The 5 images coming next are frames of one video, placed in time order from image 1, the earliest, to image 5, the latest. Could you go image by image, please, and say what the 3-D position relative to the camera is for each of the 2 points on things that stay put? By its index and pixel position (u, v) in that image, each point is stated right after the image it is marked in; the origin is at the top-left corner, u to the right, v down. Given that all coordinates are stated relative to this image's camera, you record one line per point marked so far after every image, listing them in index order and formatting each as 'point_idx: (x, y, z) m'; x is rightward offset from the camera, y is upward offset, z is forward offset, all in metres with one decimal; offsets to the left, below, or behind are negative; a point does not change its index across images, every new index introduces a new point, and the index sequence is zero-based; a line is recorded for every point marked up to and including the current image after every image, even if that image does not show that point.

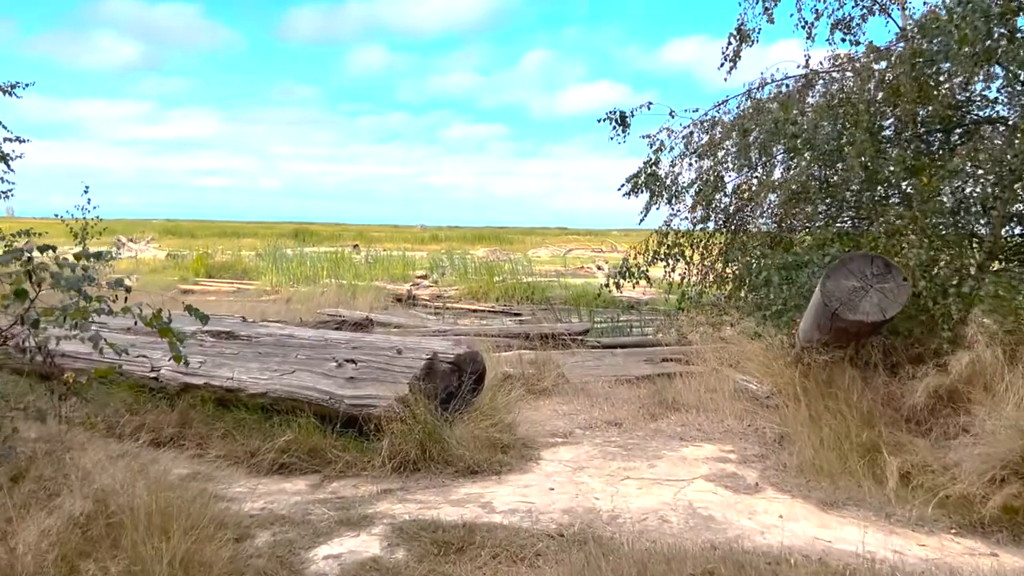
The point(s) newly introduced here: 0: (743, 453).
0: (+1.1, -0.8, +4.0) m
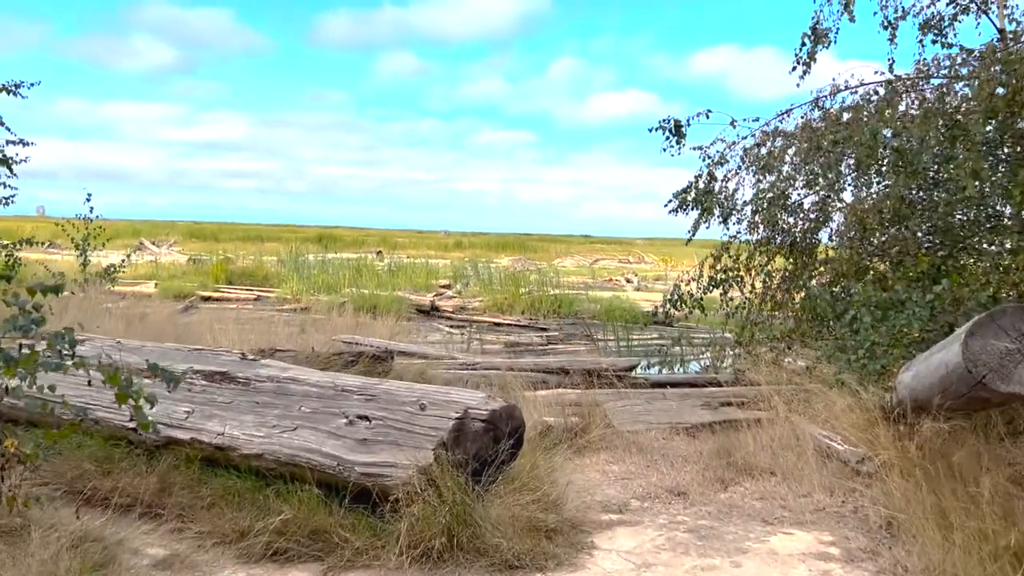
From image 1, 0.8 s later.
0: (+1.3, -1.0, +3.2) m
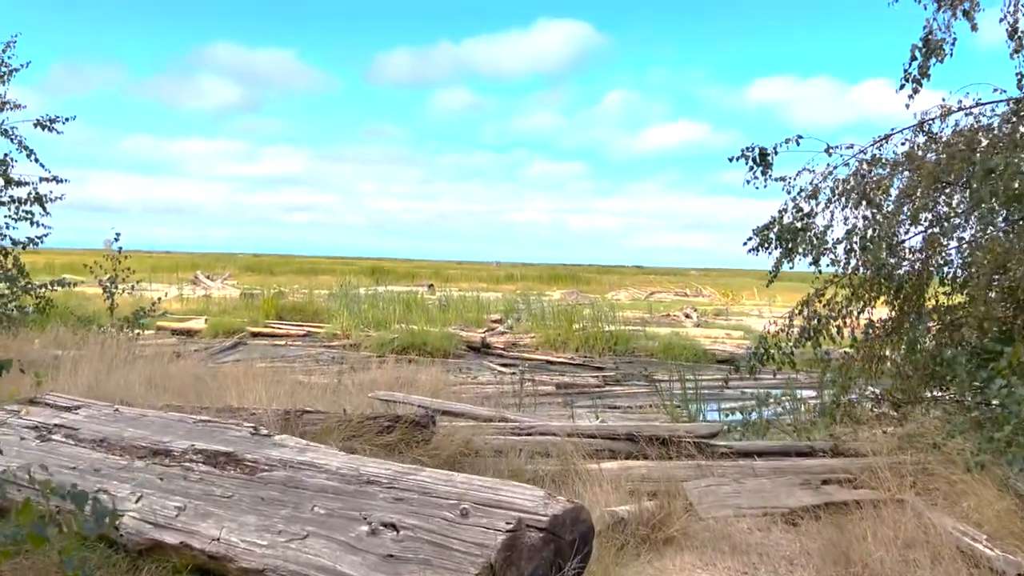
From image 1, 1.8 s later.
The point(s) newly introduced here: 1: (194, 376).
0: (+1.5, -1.3, +2.4) m
1: (-2.5, -0.7, +6.4) m
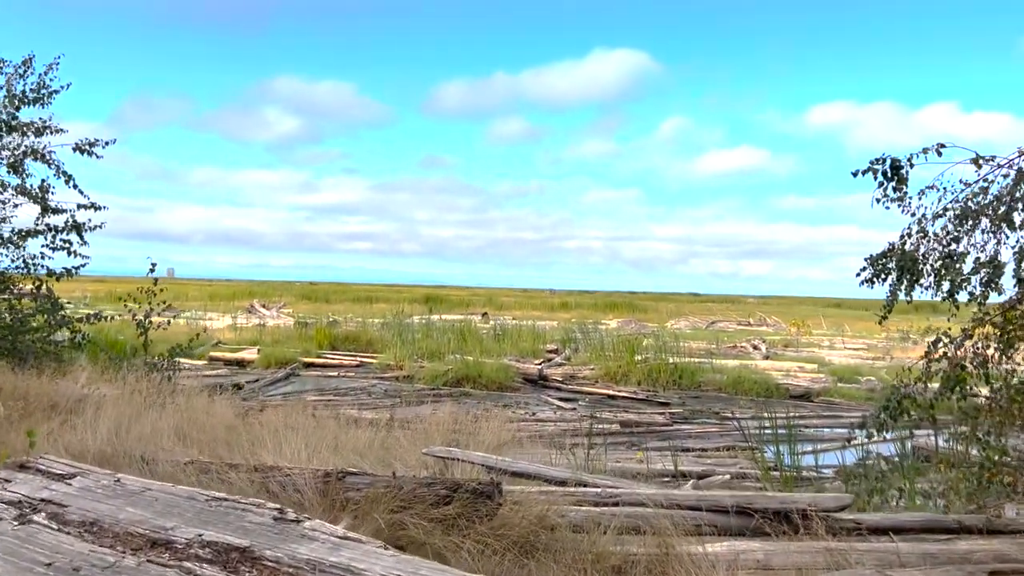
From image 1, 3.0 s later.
0: (+1.8, -1.4, +1.4) m
1: (-2.0, -1.0, +5.7) m
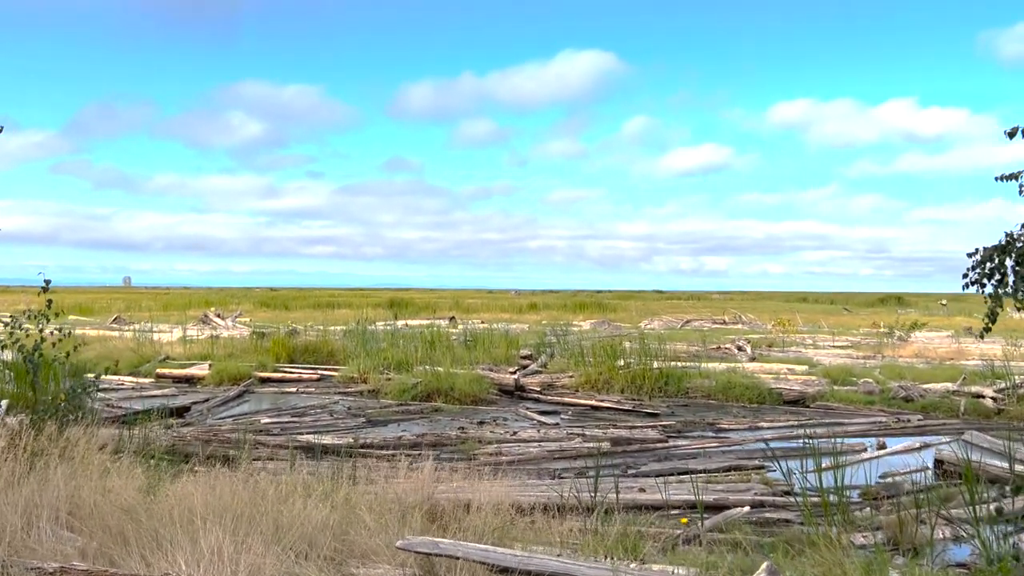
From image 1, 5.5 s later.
0: (+2.0, -1.4, +0.1) m
1: (-2.0, -1.1, +4.2) m
